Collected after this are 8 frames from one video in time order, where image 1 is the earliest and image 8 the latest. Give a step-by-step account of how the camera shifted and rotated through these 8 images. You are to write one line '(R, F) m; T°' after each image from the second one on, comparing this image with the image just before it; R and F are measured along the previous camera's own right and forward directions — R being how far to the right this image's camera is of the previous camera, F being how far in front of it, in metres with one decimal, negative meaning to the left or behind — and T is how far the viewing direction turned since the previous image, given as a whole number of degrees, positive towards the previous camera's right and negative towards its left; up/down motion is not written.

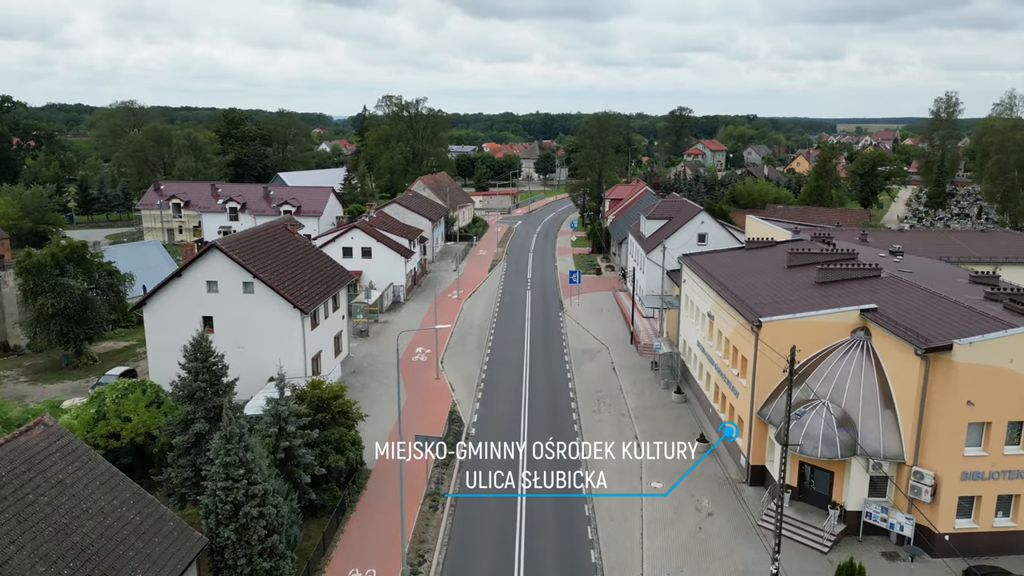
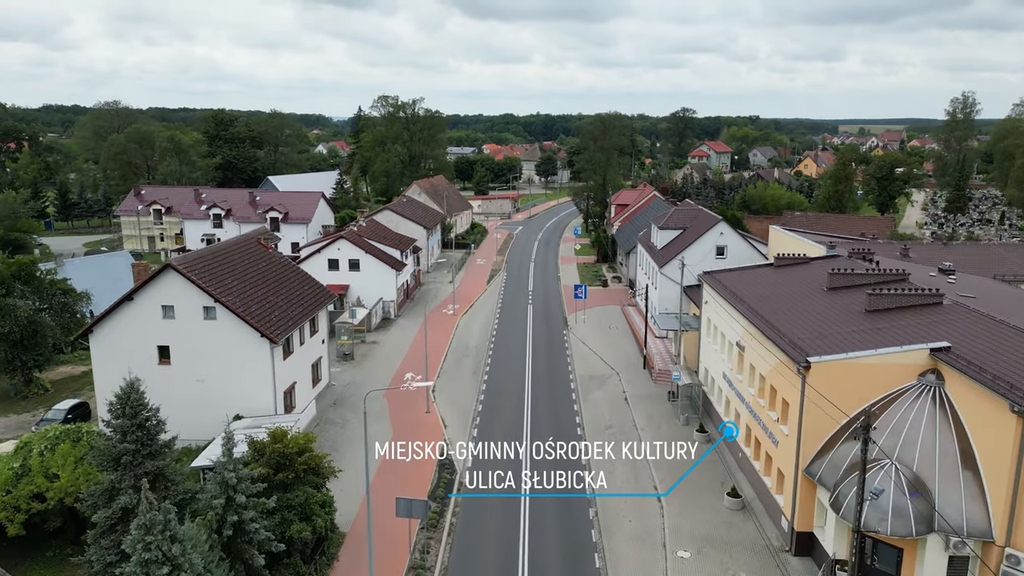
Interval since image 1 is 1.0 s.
(0.0, +4.2) m; 0°
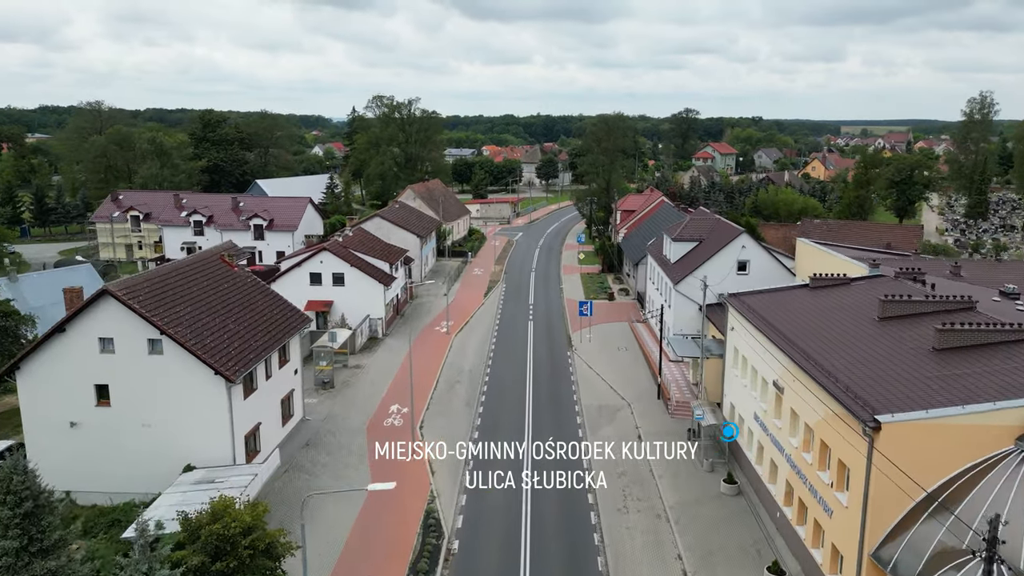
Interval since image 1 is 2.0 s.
(+0.1, +4.2) m; 0°
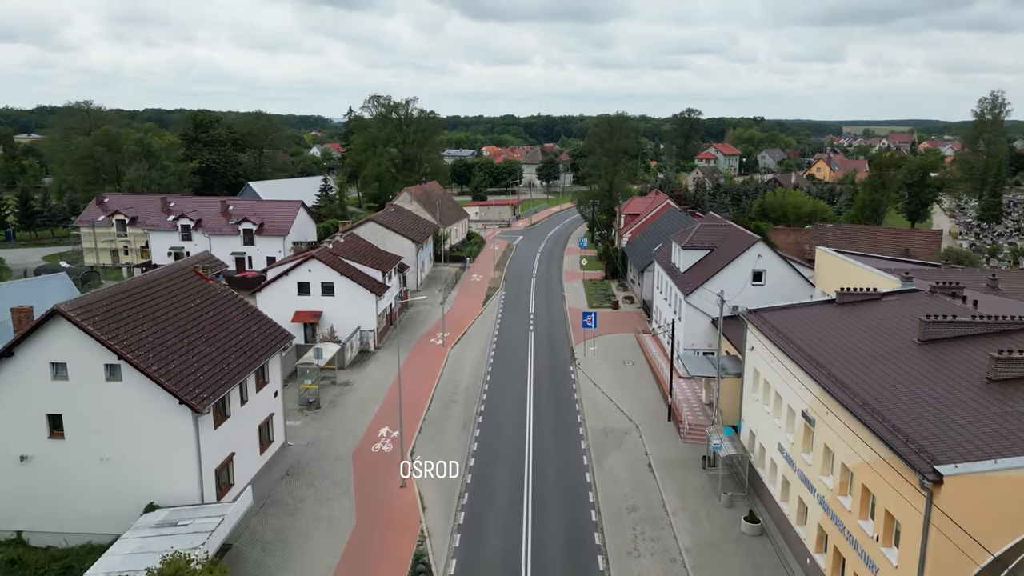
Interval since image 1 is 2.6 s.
(0.0, +2.5) m; 0°
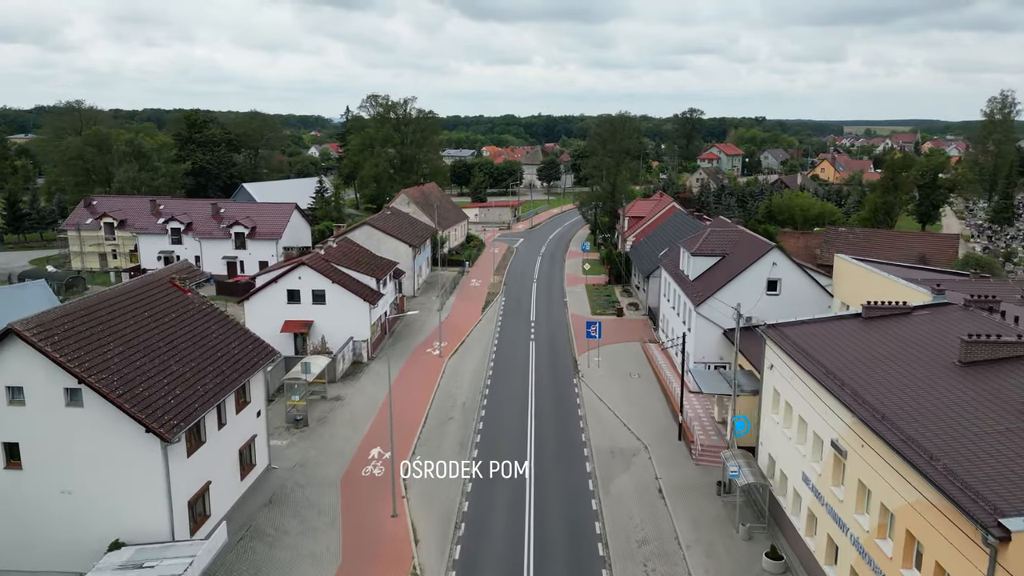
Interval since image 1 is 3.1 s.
(0.0, +2.0) m; 0°
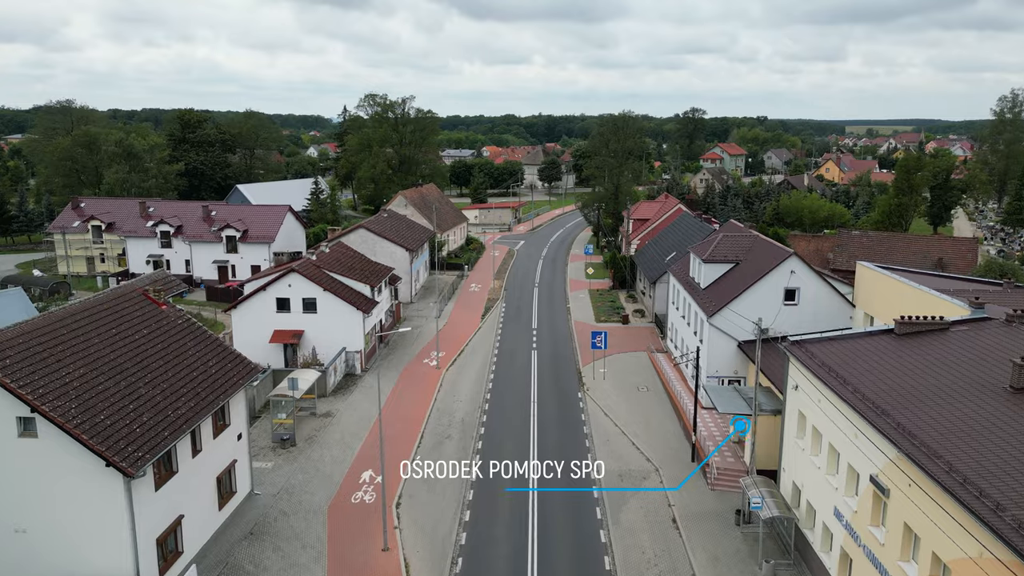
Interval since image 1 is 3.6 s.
(0.0, +2.0) m; 0°
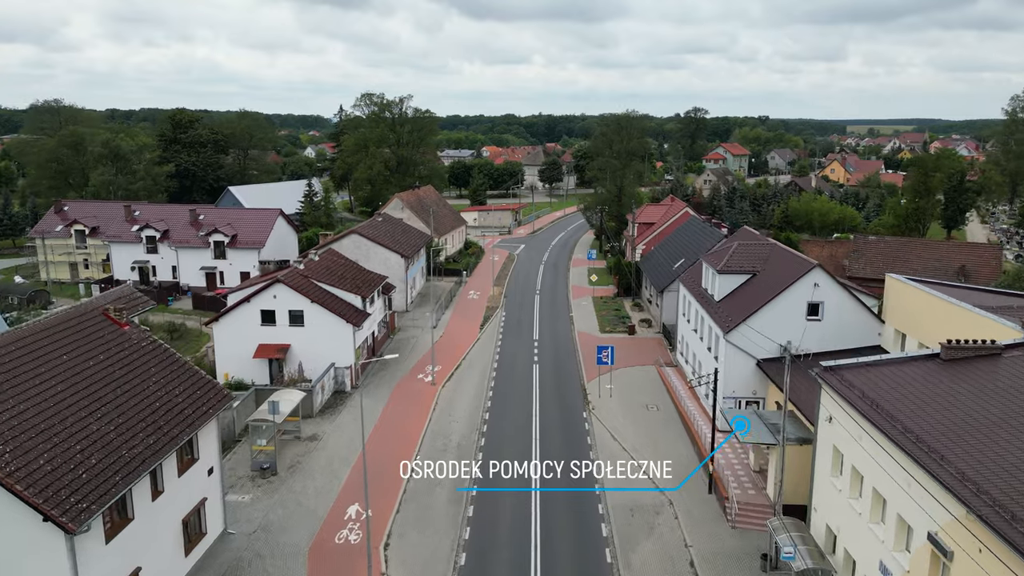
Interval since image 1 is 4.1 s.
(0.0, +2.4) m; 0°
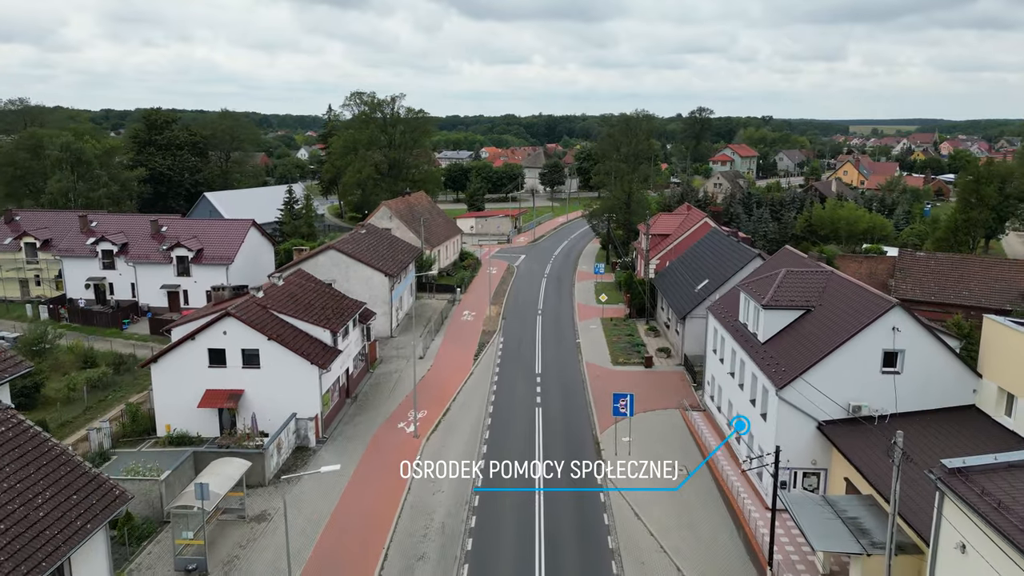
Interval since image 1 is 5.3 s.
(0.0, +6.1) m; 0°
